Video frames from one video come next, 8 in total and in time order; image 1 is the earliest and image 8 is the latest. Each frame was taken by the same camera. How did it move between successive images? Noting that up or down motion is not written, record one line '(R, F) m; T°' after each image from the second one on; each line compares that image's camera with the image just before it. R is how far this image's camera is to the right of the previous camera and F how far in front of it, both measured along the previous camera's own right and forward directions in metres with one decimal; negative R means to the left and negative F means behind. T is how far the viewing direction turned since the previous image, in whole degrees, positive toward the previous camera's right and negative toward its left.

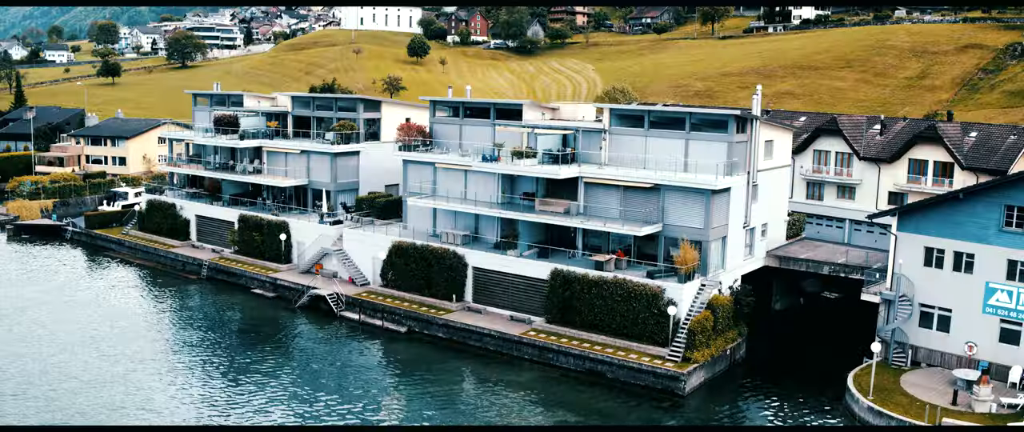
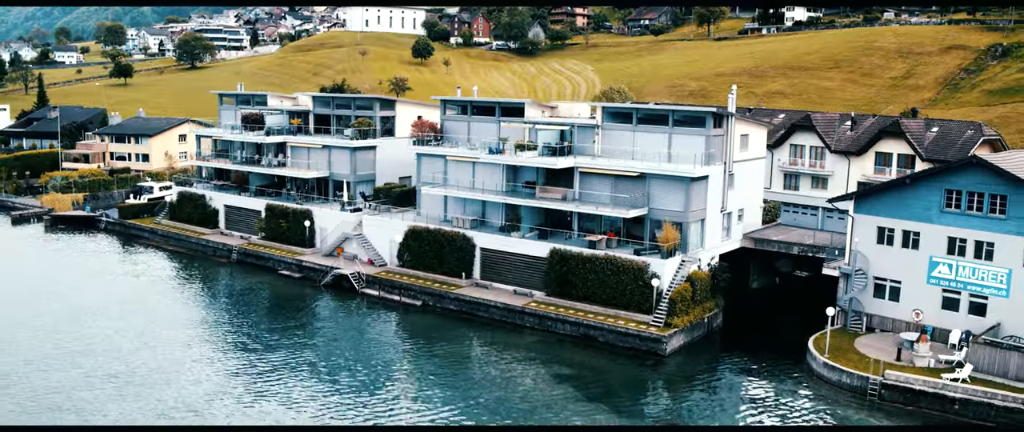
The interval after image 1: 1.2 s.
(0.0, -1.6) m; 0°
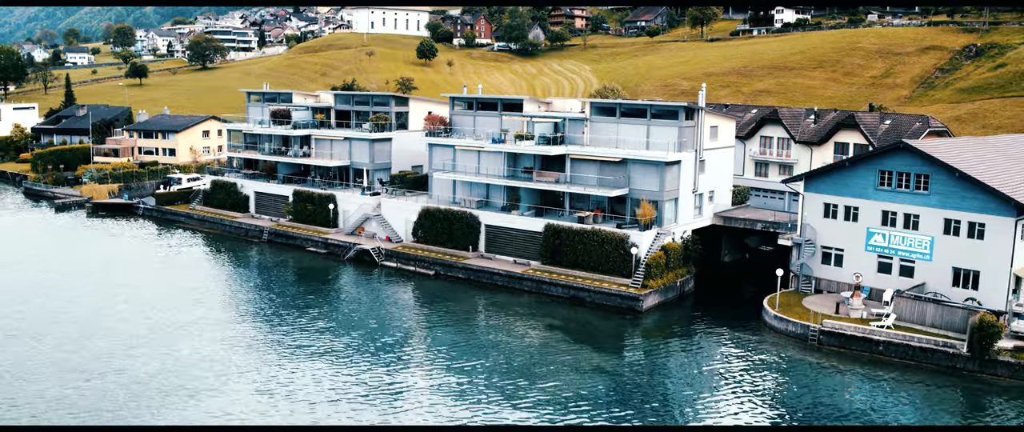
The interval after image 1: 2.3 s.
(0.0, -2.2) m; 0°
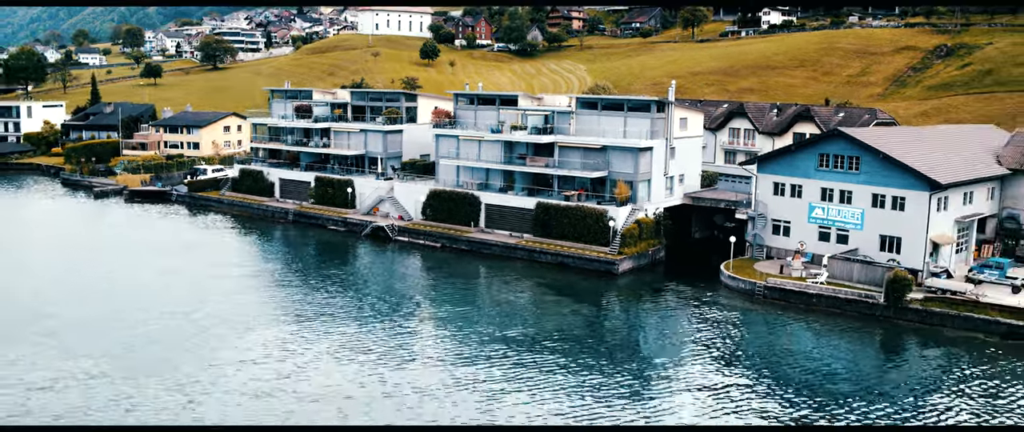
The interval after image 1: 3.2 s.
(+0.1, -2.6) m; 0°
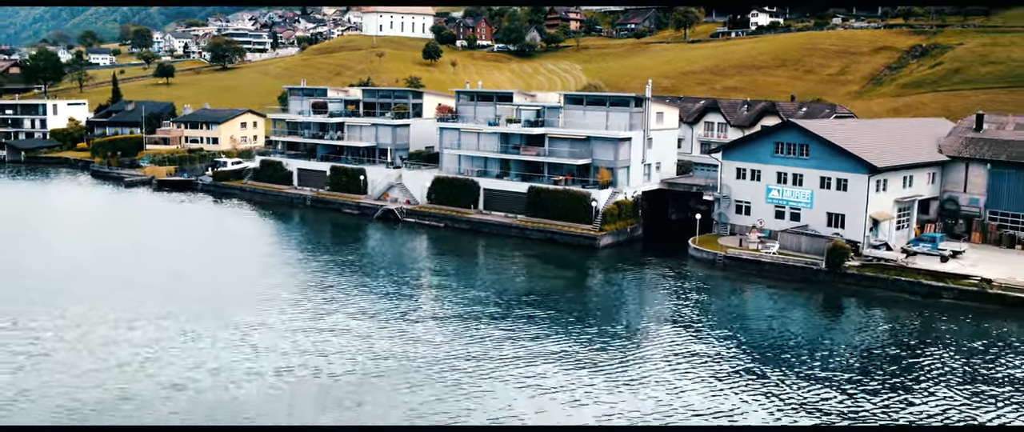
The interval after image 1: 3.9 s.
(+0.1, -2.5) m; 0°
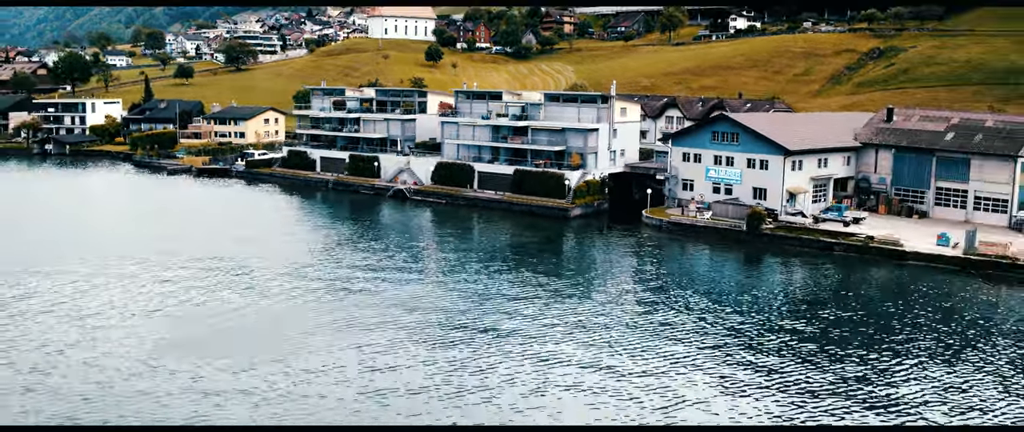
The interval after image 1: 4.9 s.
(+0.3, -4.7) m; 0°
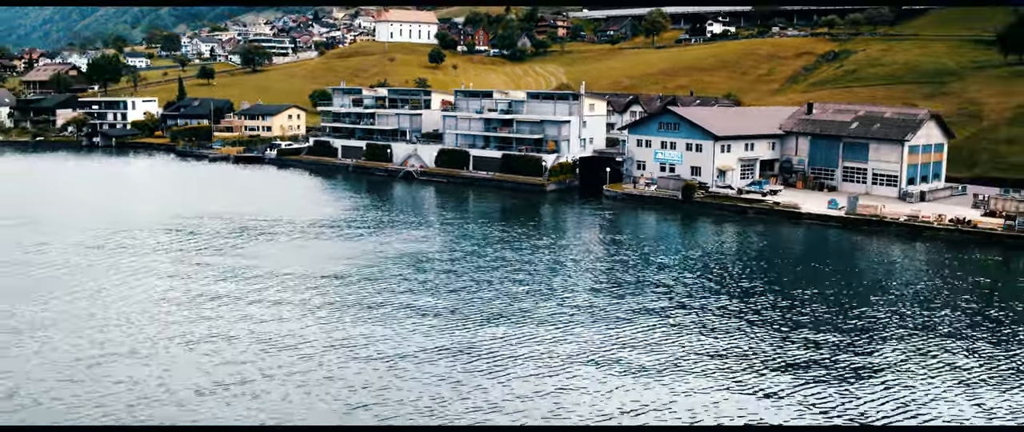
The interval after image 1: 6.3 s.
(+0.4, -6.0) m; 0°
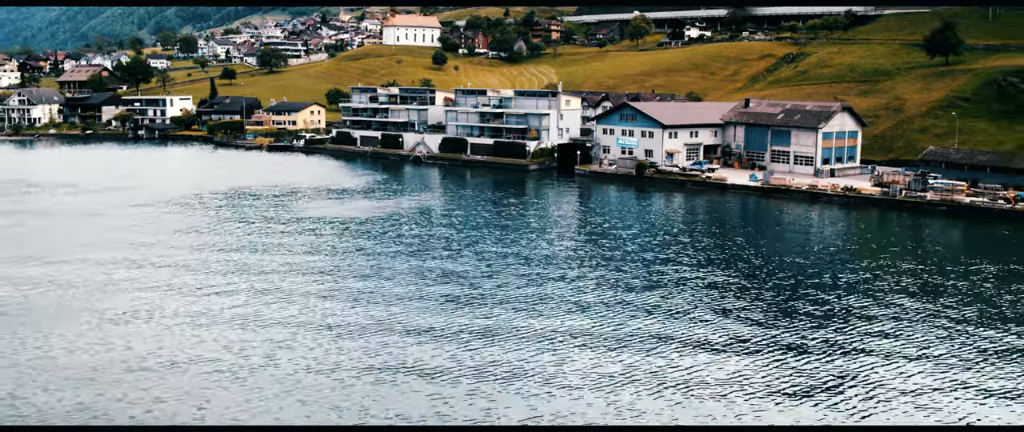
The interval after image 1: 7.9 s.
(+0.5, -7.1) m; 0°
